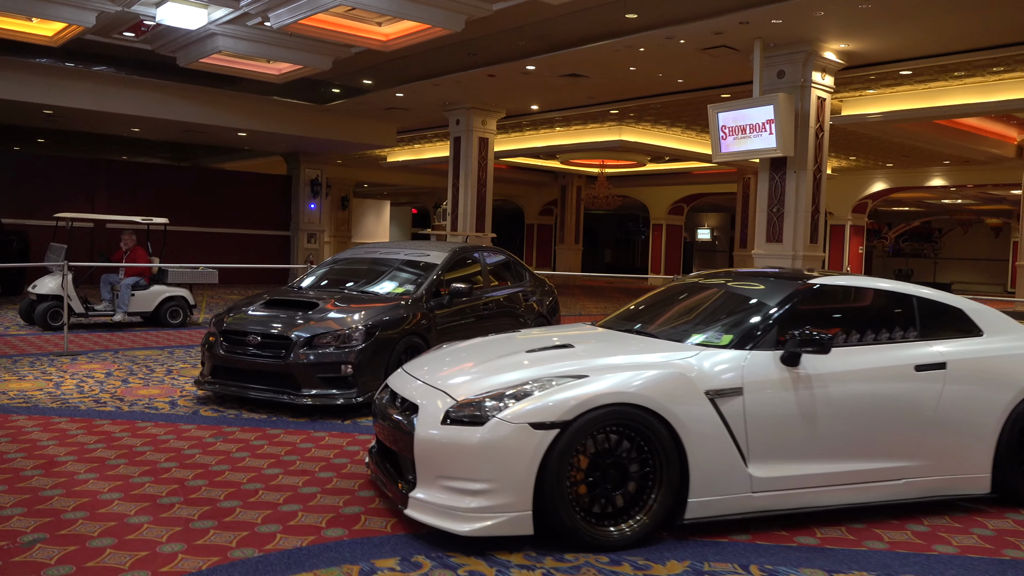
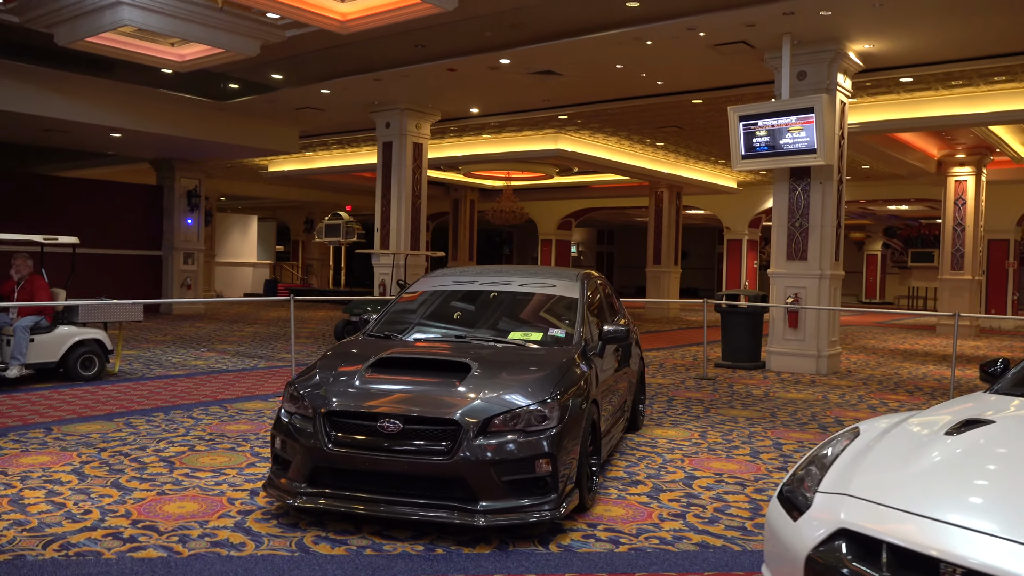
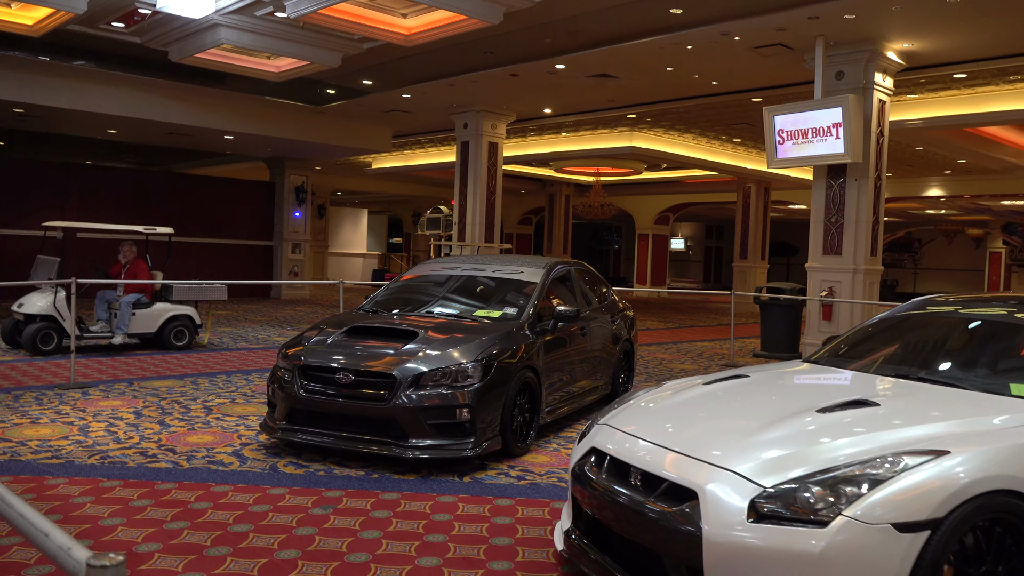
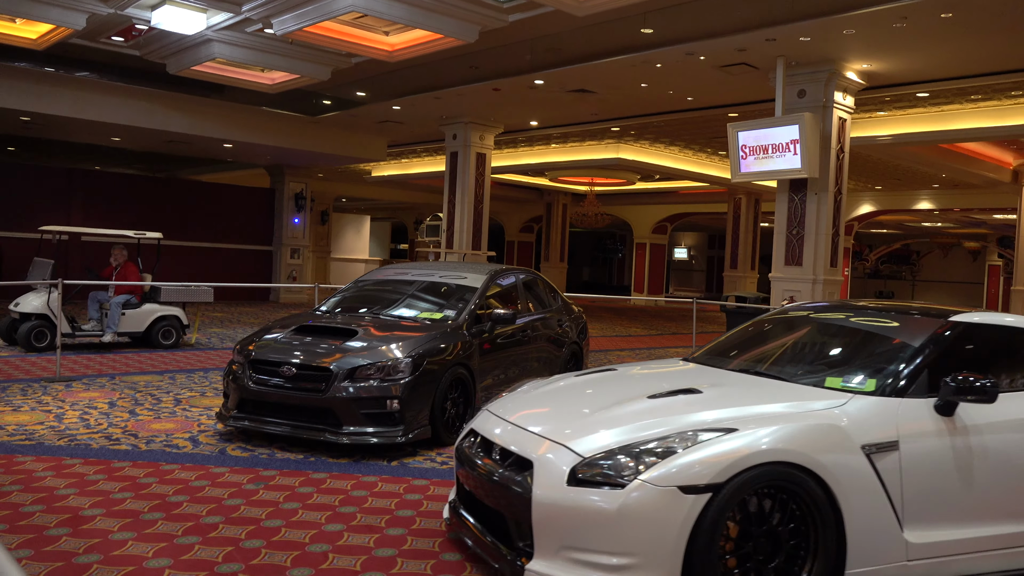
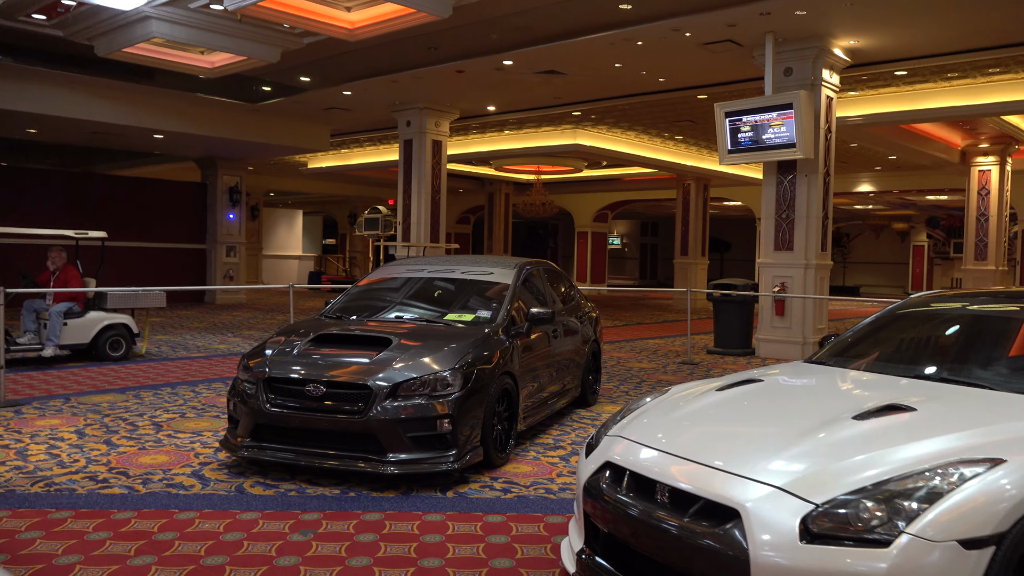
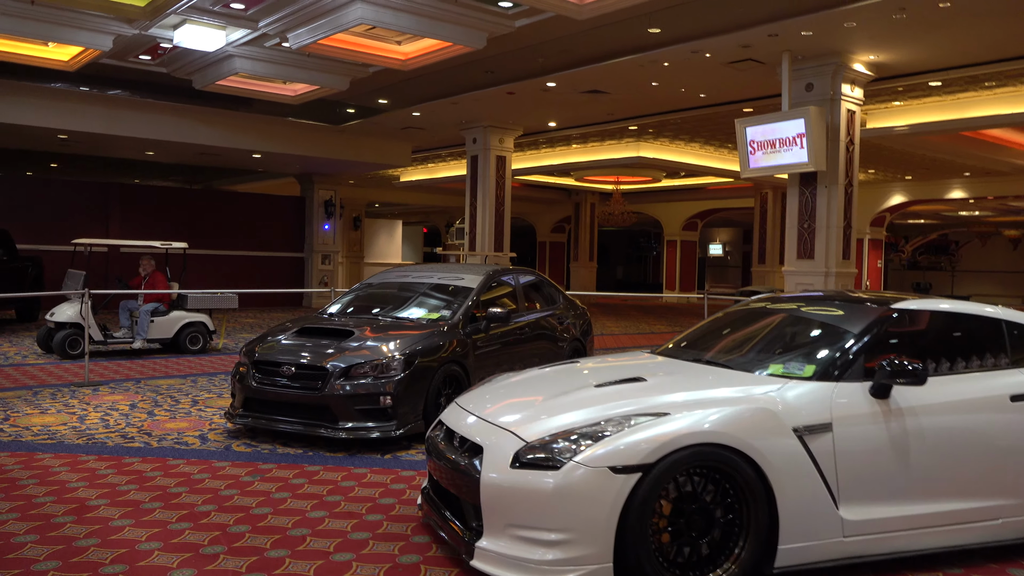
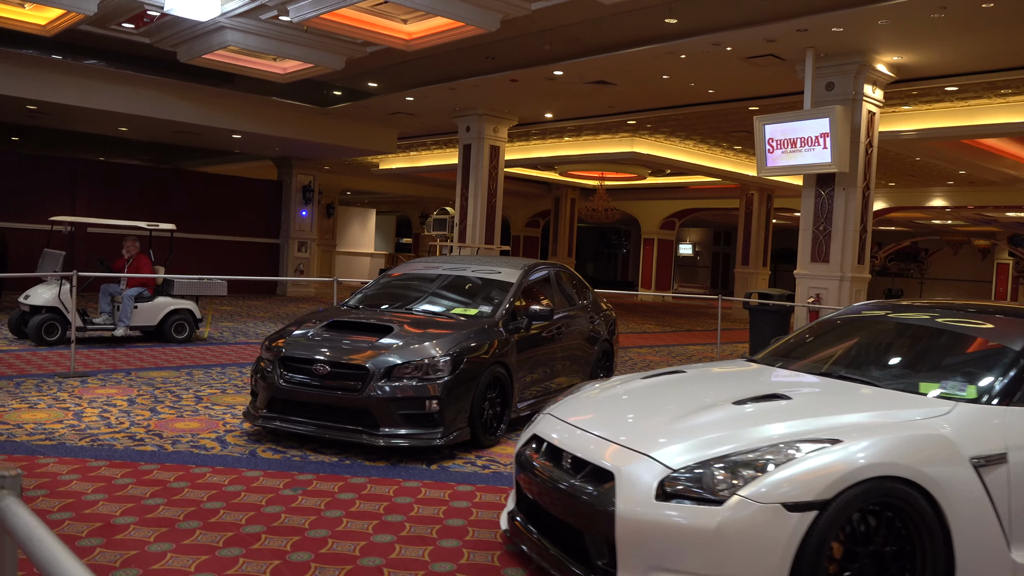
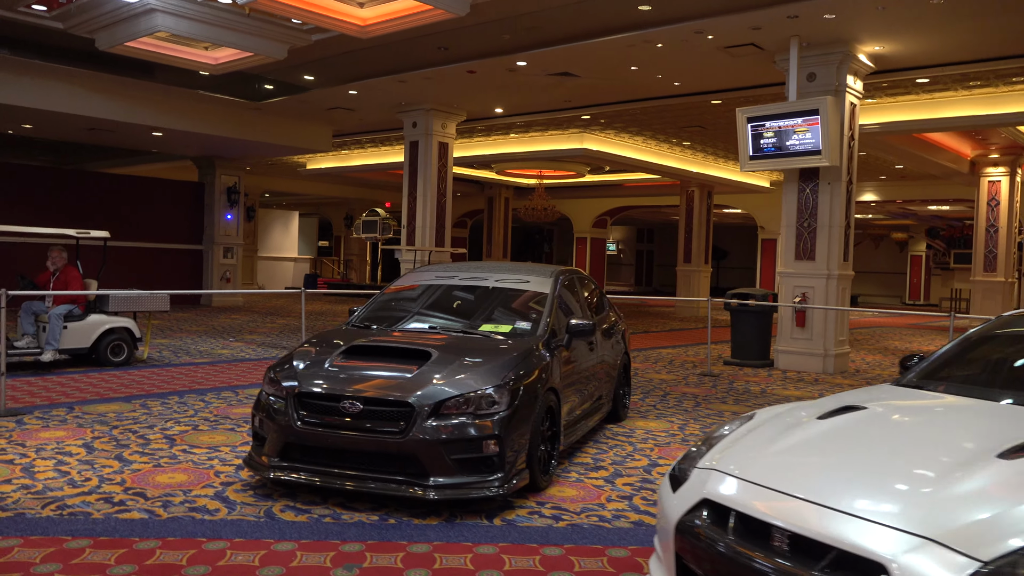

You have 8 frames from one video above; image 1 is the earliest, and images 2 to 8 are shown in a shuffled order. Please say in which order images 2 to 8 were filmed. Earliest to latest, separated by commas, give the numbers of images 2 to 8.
6, 4, 7, 3, 5, 8, 2
